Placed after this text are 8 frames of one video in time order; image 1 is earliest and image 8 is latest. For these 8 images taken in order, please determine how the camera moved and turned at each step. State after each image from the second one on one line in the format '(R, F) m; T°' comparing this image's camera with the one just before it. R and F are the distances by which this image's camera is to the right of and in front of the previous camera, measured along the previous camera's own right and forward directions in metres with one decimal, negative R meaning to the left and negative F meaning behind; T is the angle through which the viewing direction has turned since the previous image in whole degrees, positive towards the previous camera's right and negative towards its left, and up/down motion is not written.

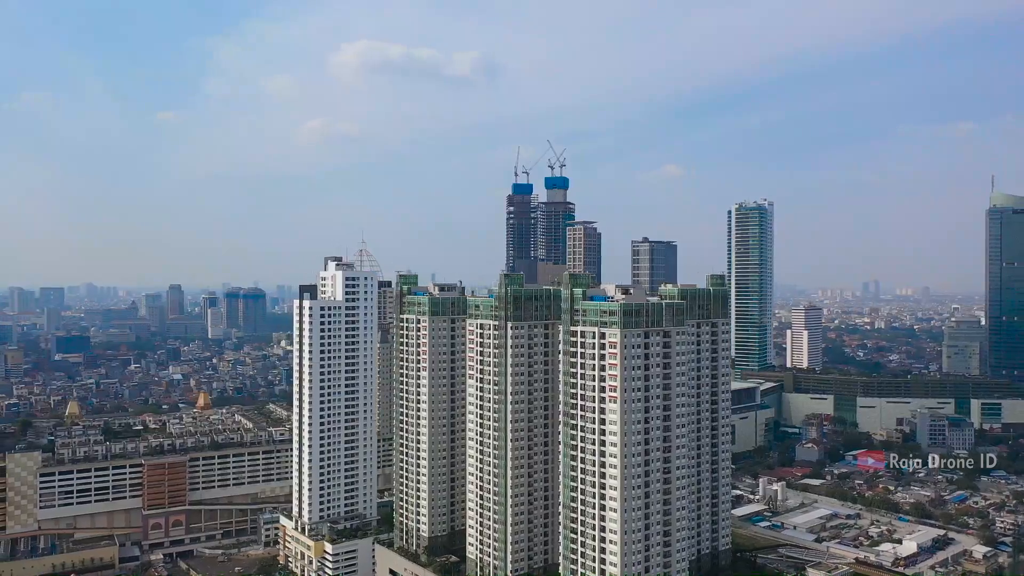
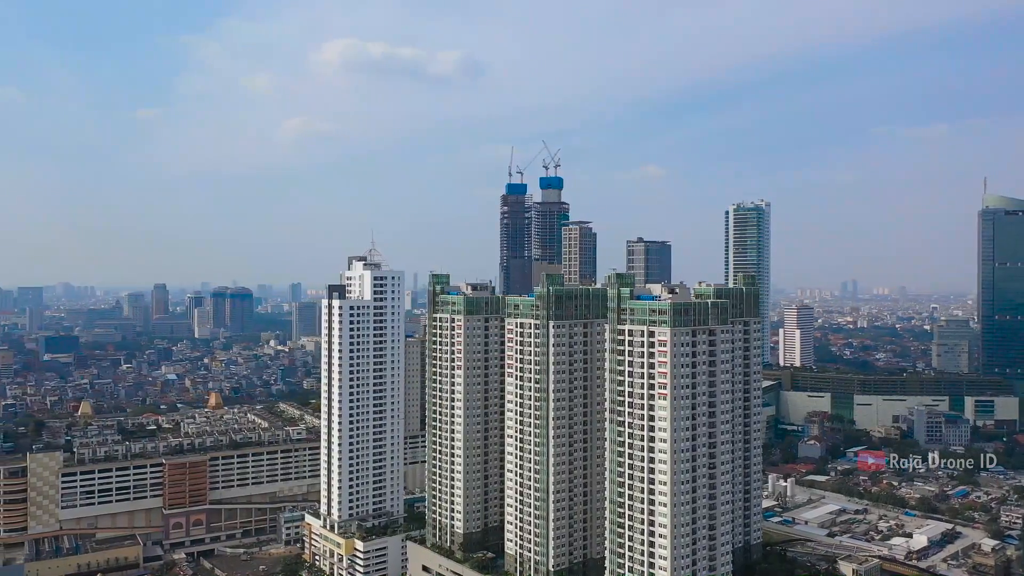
(-3.4, -0.7) m; +1°
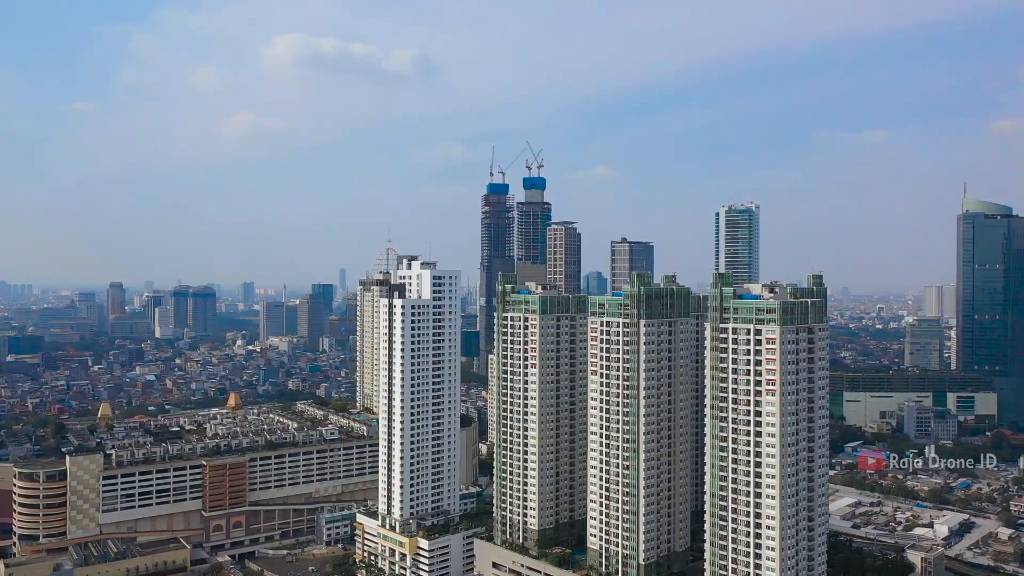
(-8.1, -0.4) m; +4°
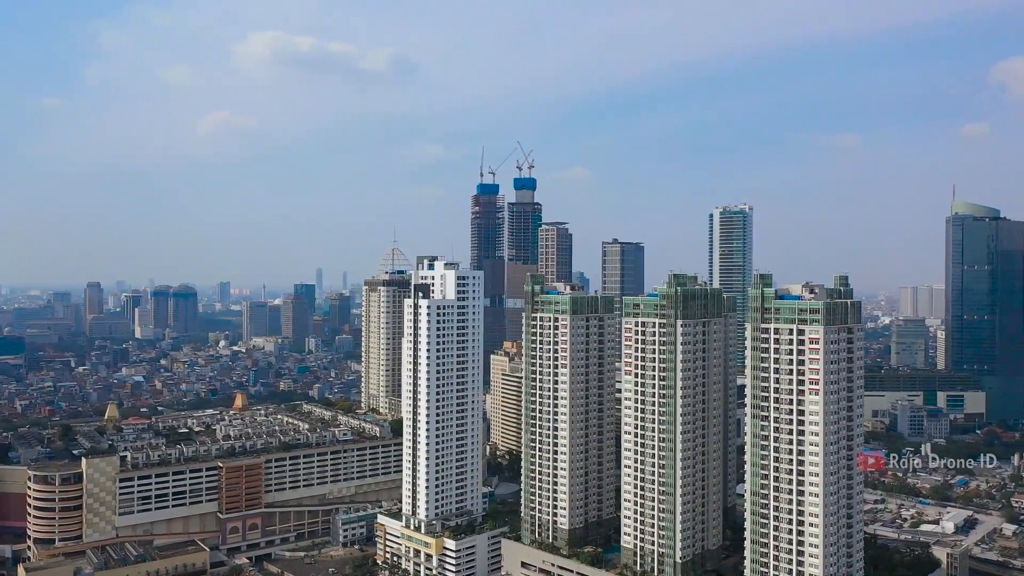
(-3.6, -0.1) m; +2°
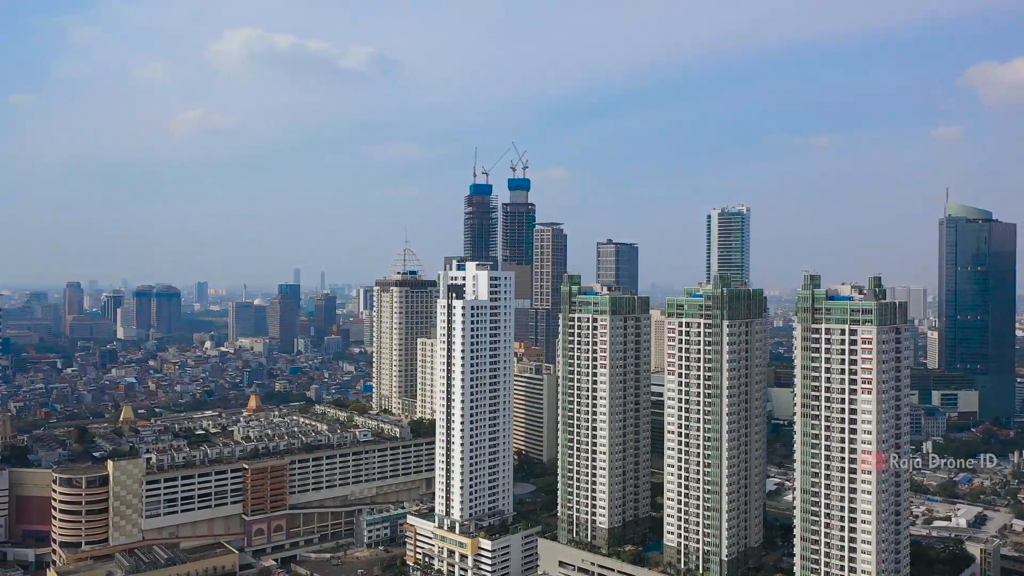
(-4.1, -0.2) m; +2°
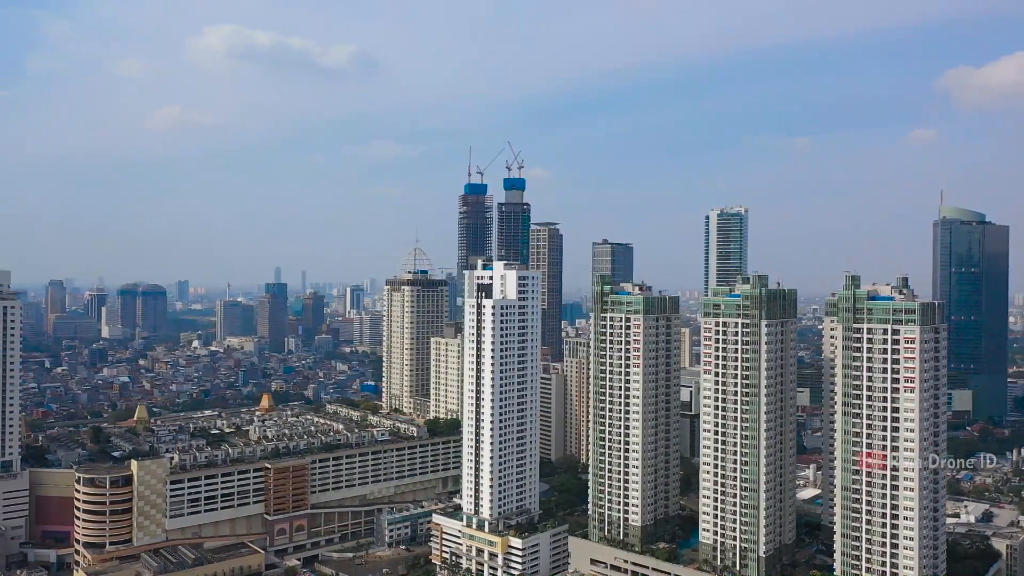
(-3.6, -0.2) m; +1°
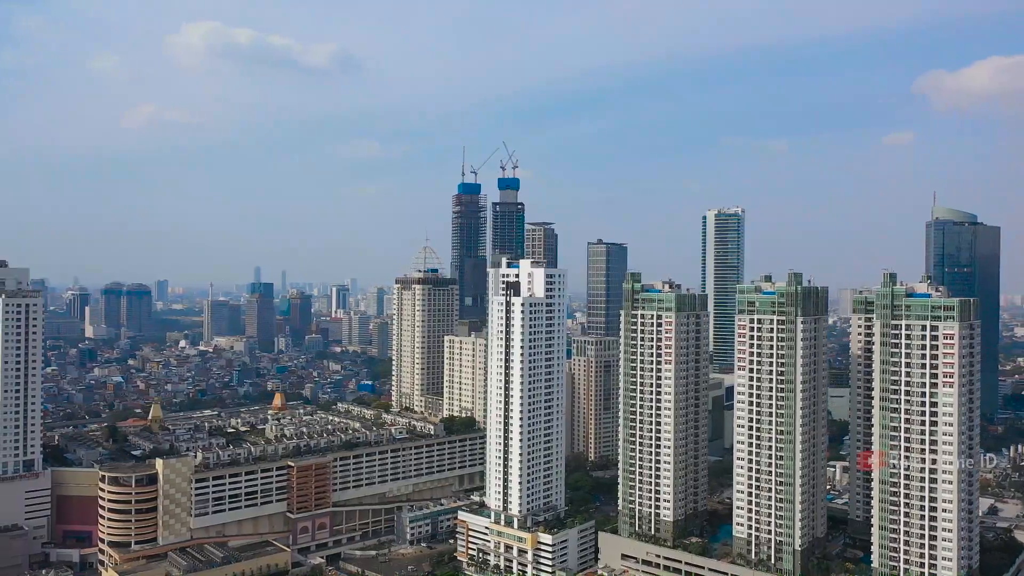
(-3.6, -0.3) m; +1°
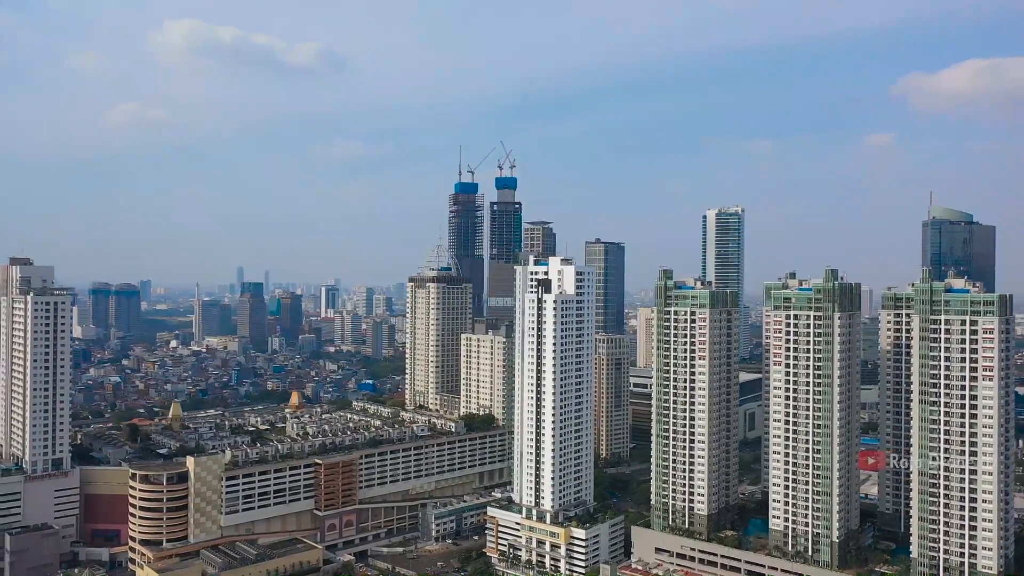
(-3.6, -0.4) m; +1°
